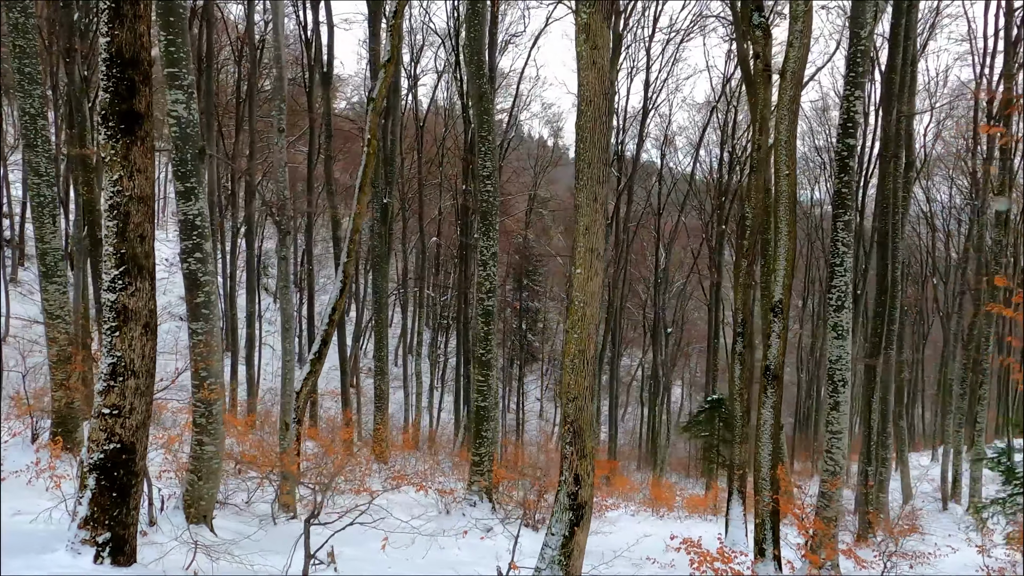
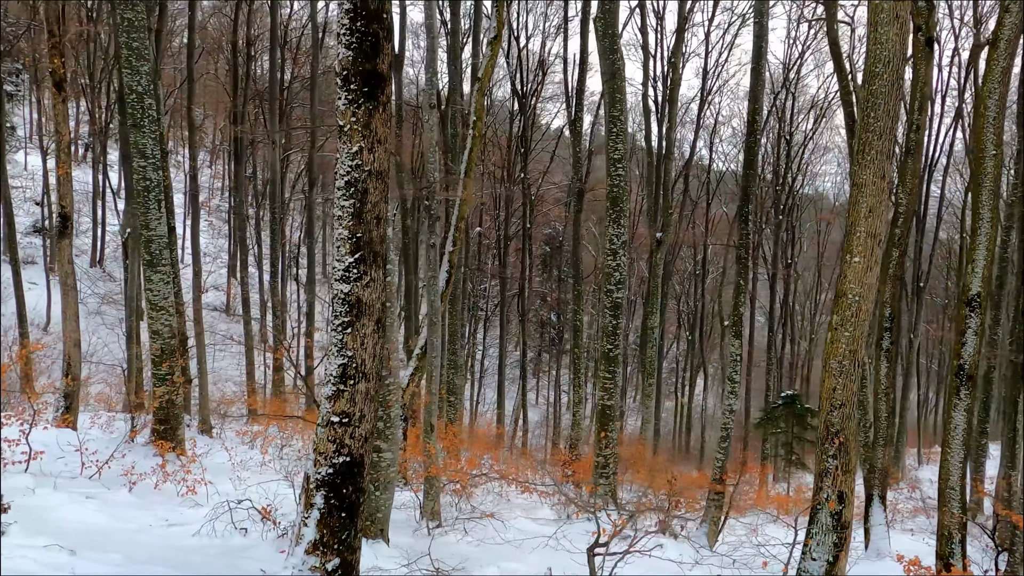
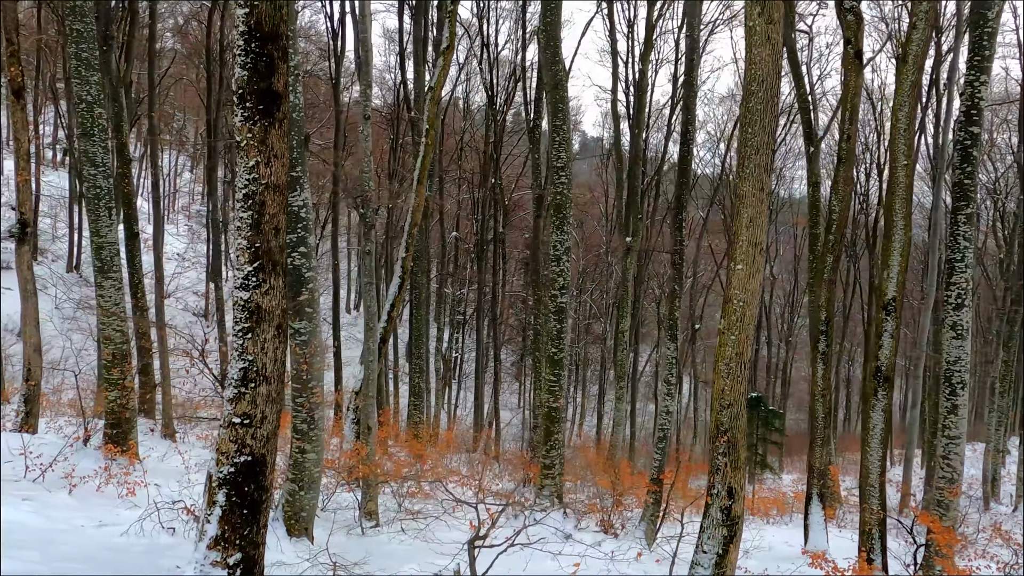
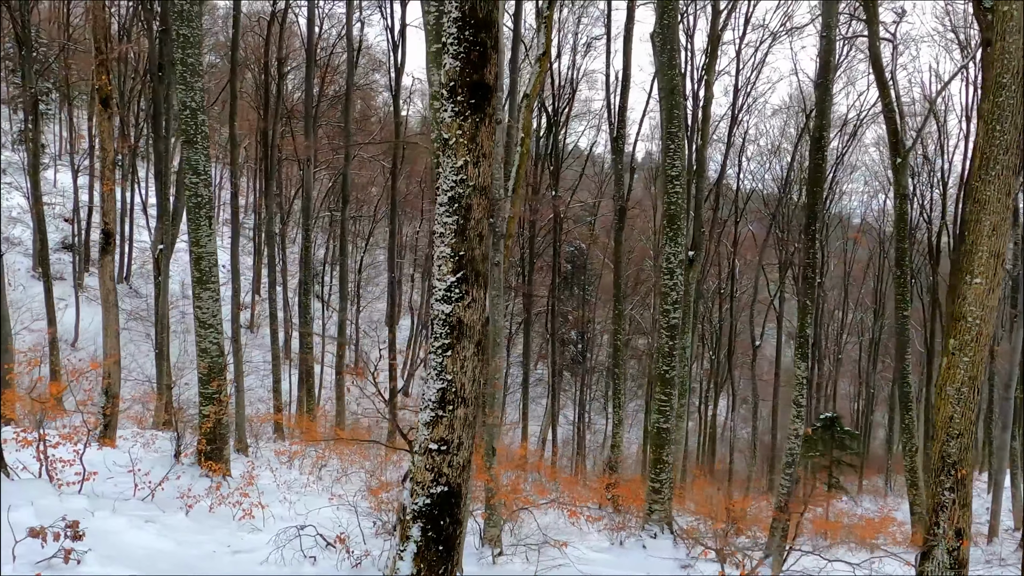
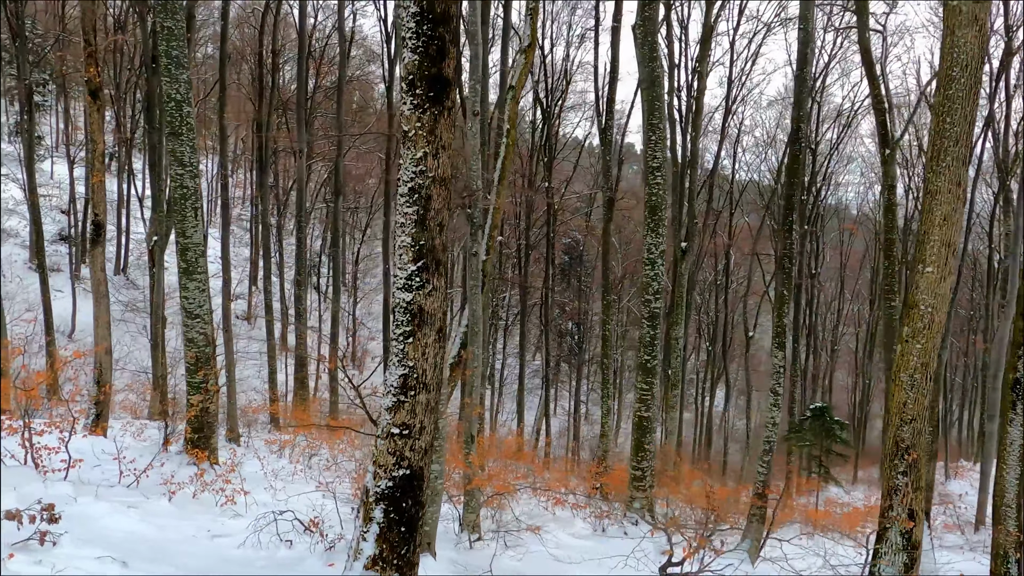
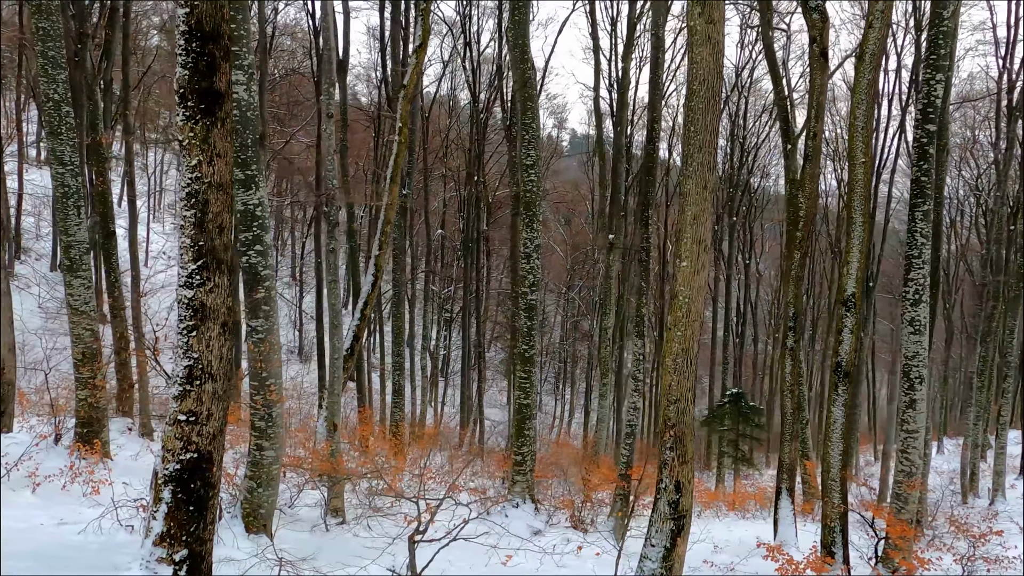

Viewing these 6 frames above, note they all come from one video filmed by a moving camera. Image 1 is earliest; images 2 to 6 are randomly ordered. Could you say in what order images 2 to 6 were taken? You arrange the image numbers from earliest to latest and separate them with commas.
6, 3, 2, 5, 4
